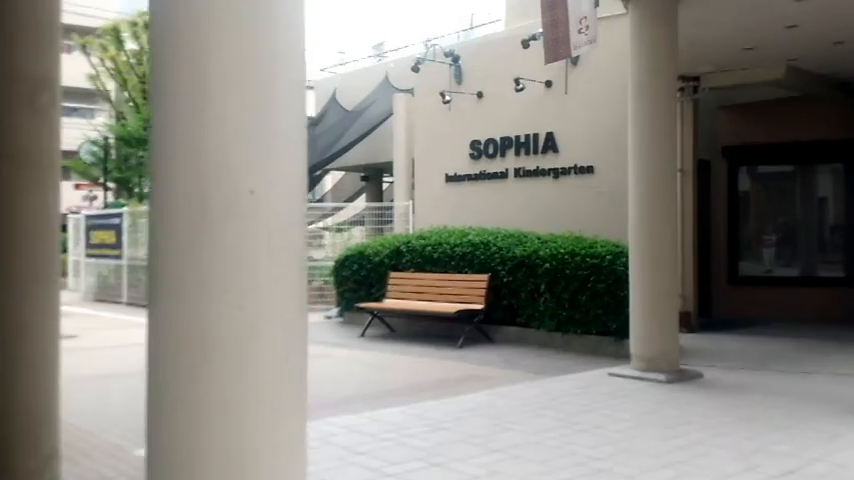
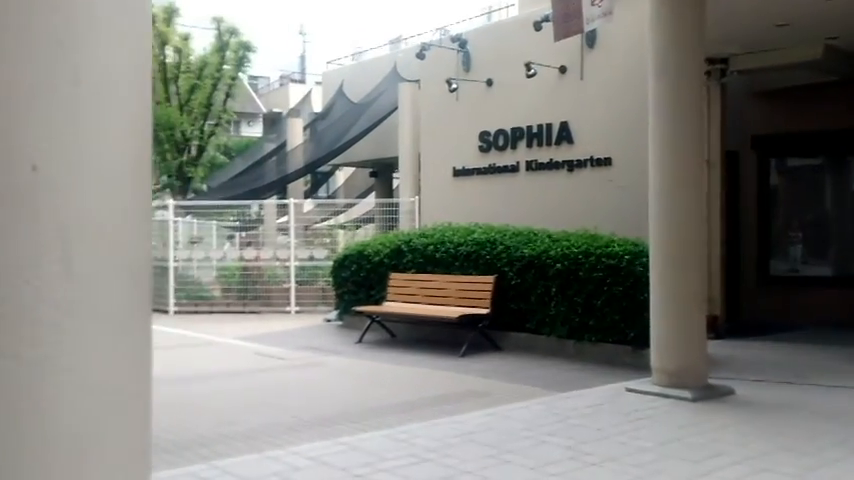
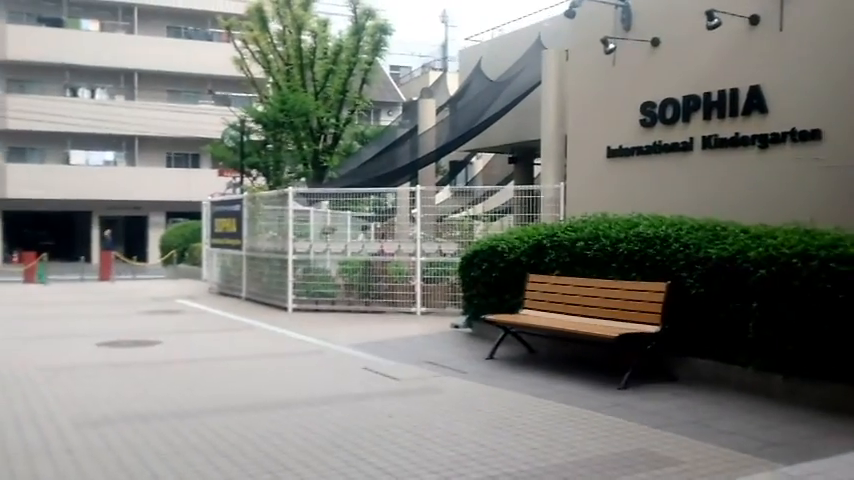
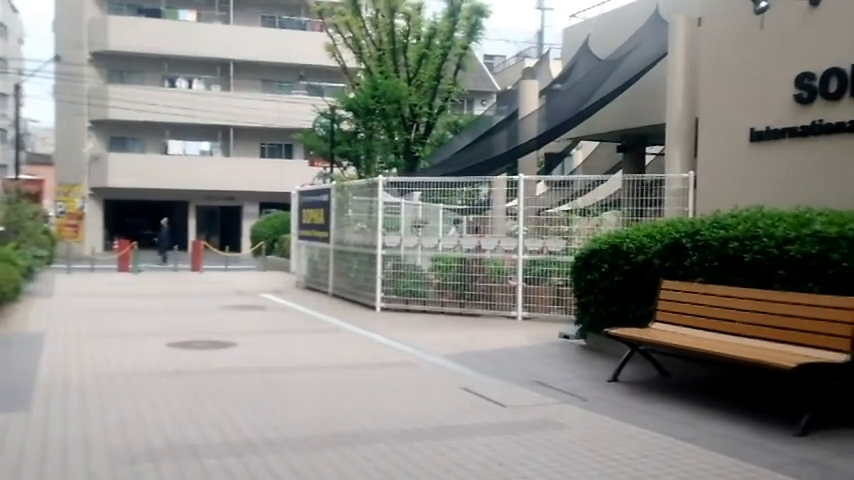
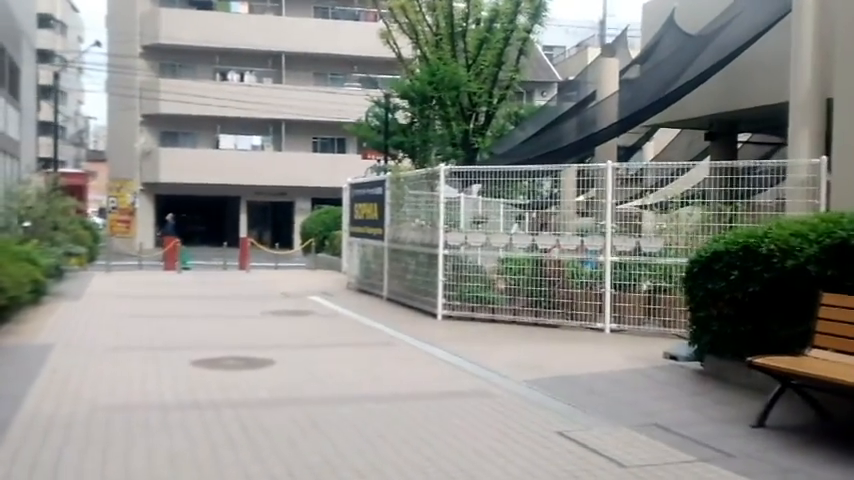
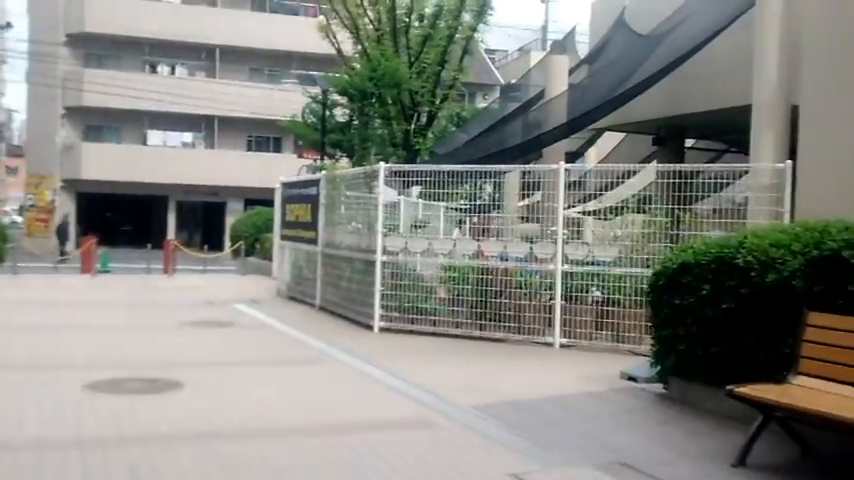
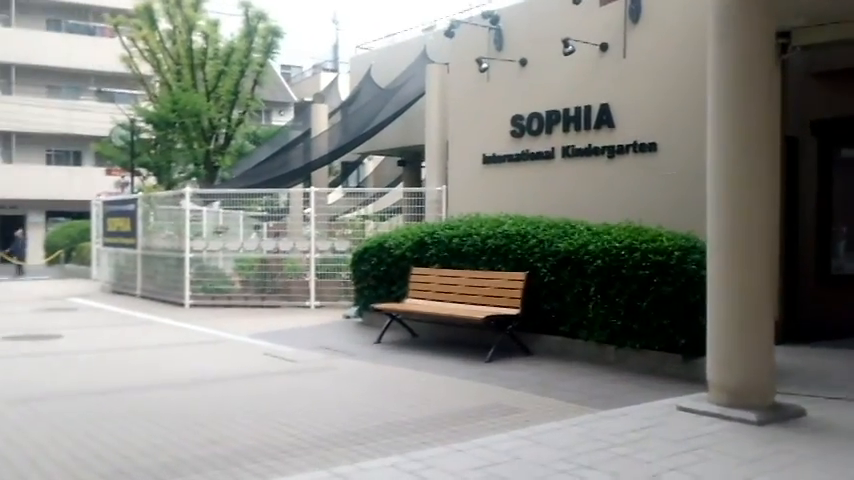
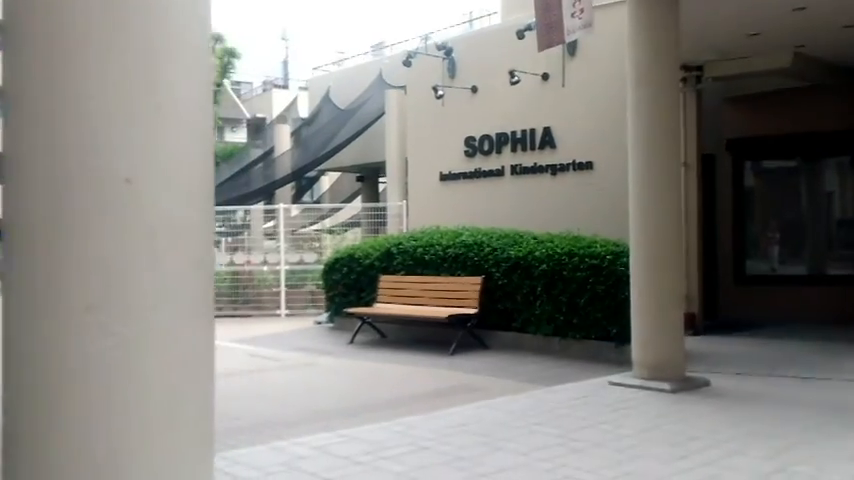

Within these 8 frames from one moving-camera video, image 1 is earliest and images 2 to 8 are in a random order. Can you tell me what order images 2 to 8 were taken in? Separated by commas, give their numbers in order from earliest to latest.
8, 2, 7, 3, 4, 5, 6
